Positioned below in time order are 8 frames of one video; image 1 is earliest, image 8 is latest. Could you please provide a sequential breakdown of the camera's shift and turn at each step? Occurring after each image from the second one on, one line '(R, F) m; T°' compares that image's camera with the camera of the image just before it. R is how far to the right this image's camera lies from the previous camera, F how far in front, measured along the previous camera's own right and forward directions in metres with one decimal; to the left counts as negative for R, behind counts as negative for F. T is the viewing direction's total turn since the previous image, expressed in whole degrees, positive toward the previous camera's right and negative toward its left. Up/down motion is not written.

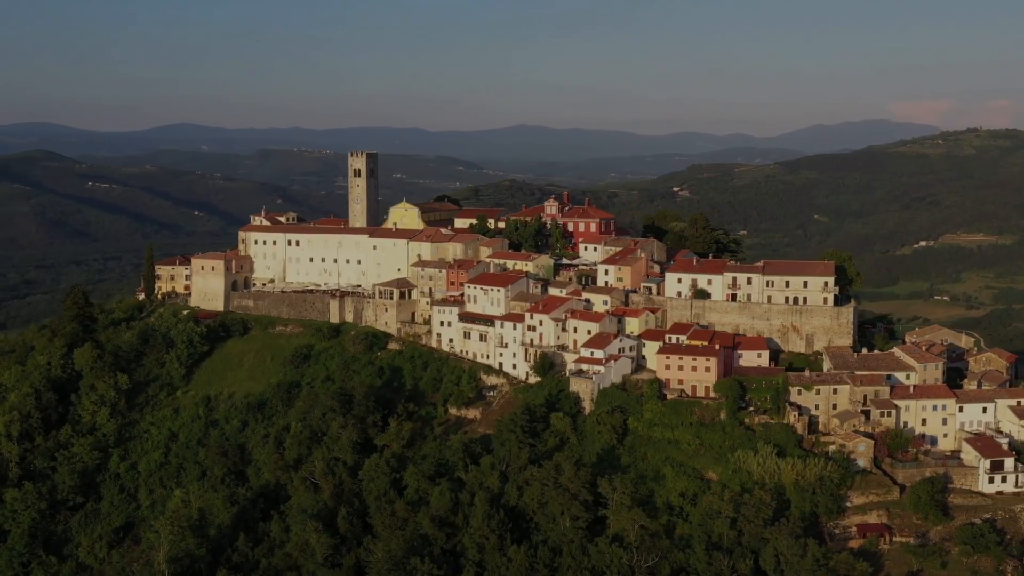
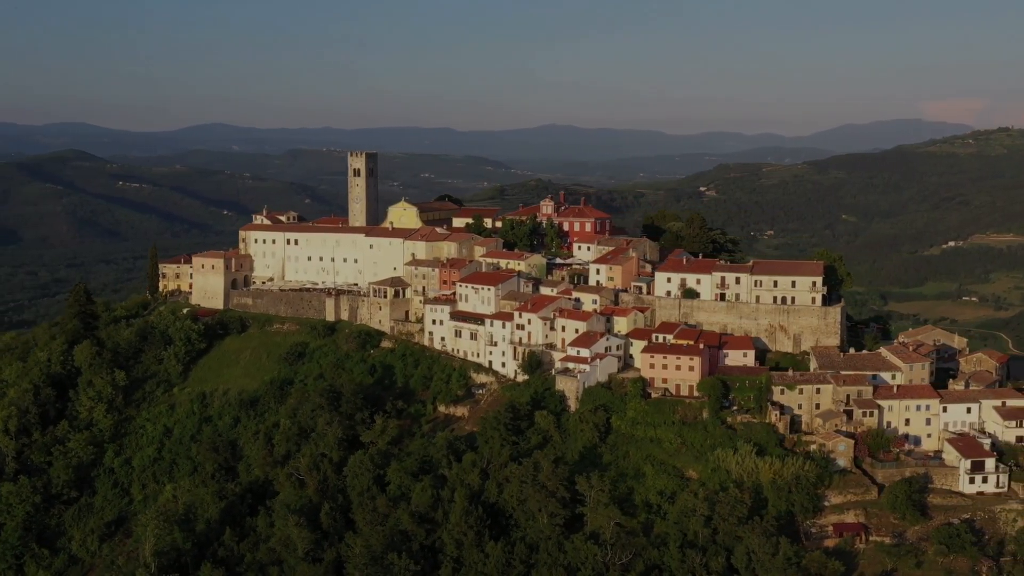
(+1.1, -0.2) m; -1°
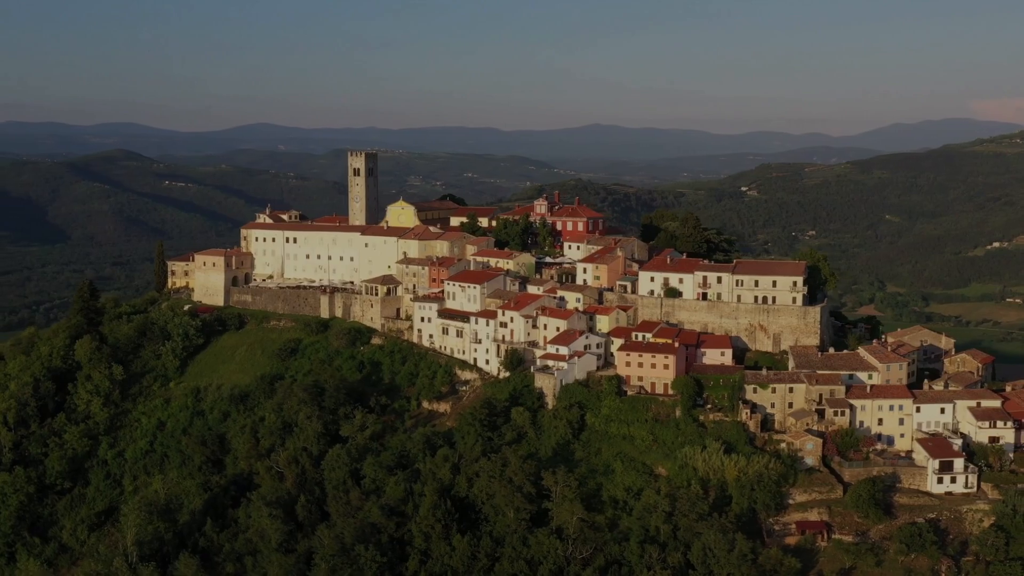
(+1.7, -0.4) m; -2°
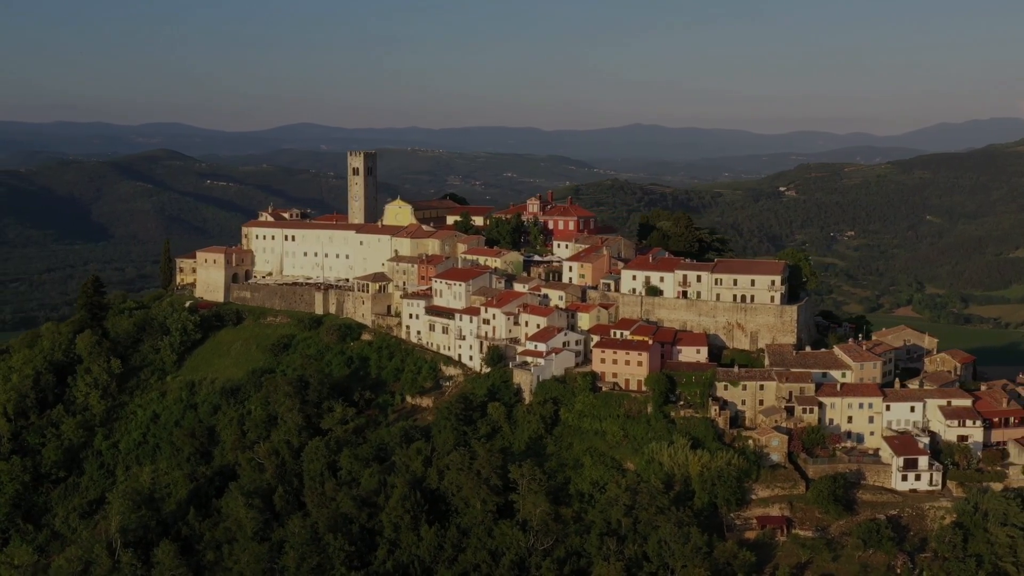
(+1.7, -0.5) m; -2°
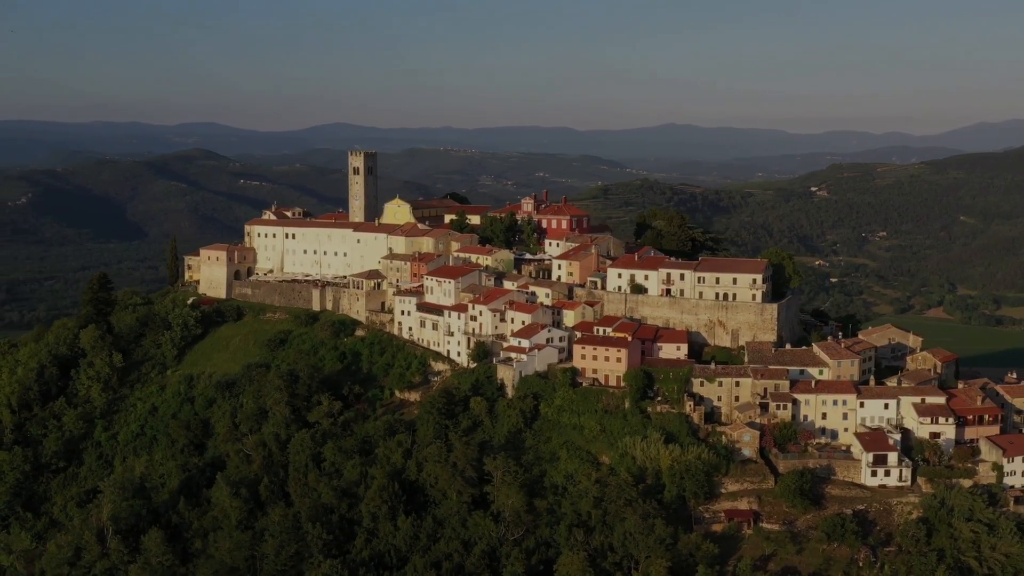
(+1.3, -0.6) m; -2°
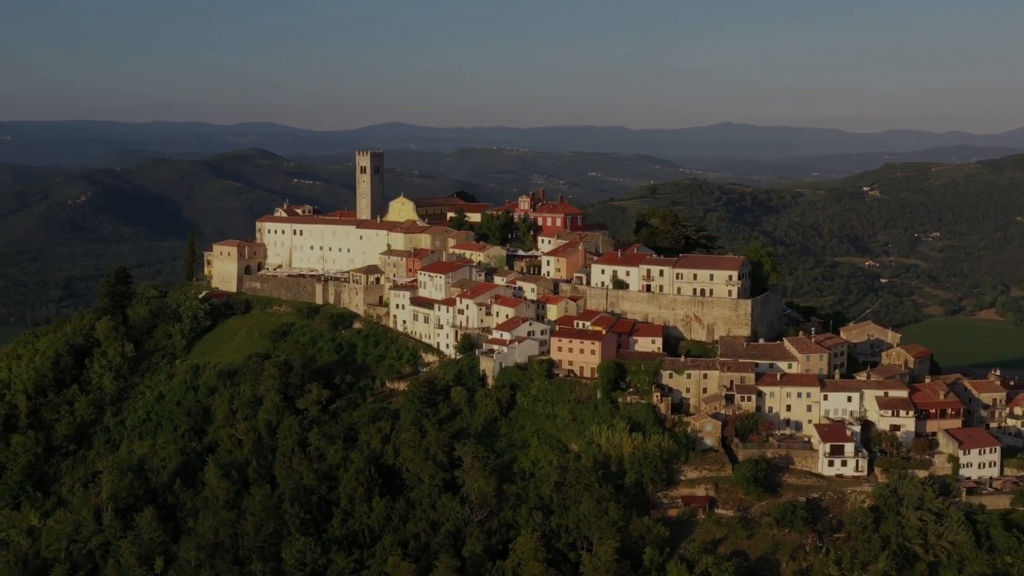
(+2.0, -1.2) m; -3°
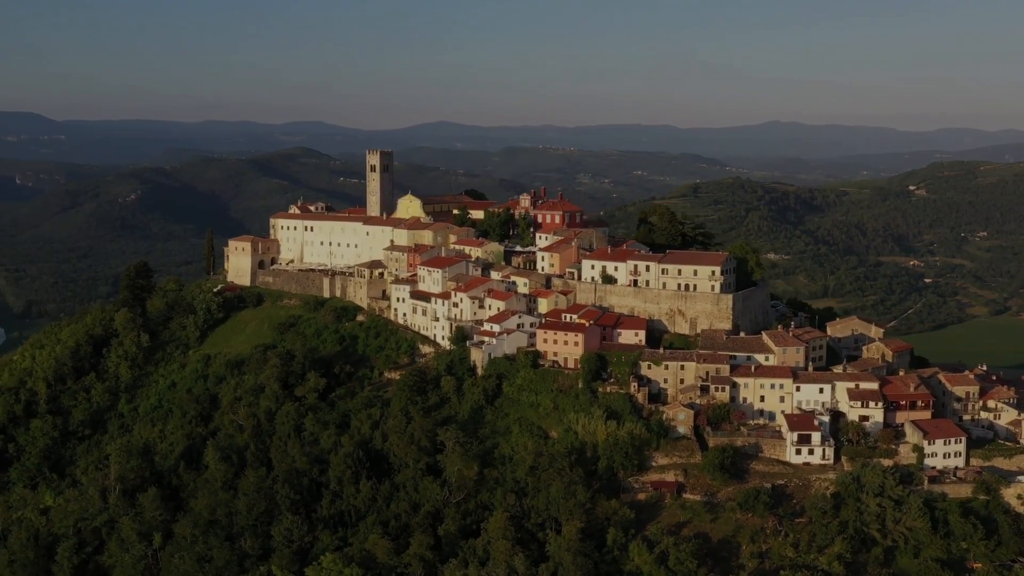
(+1.7, -1.3) m; -2°
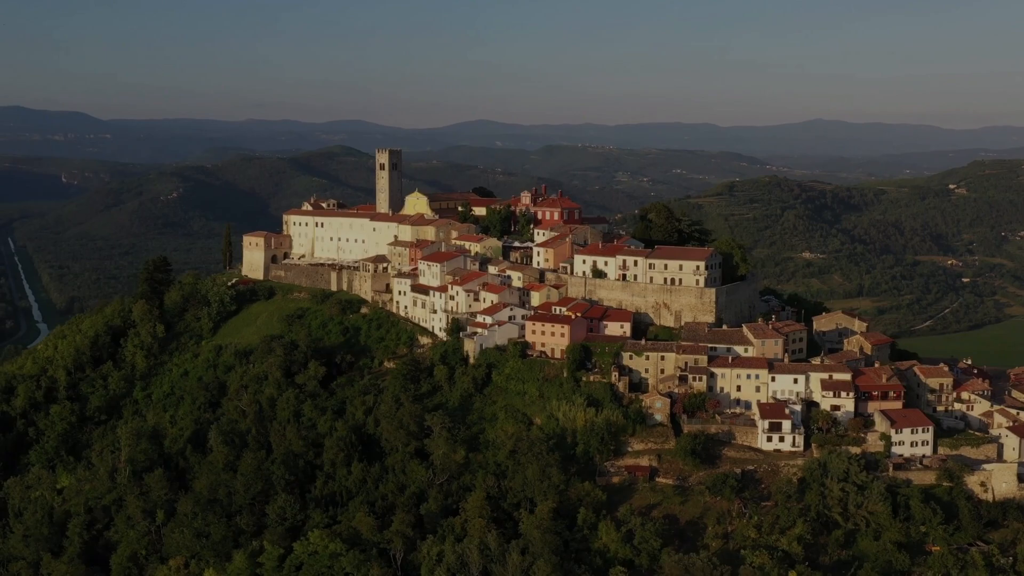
(+1.5, -1.4) m; -2°
